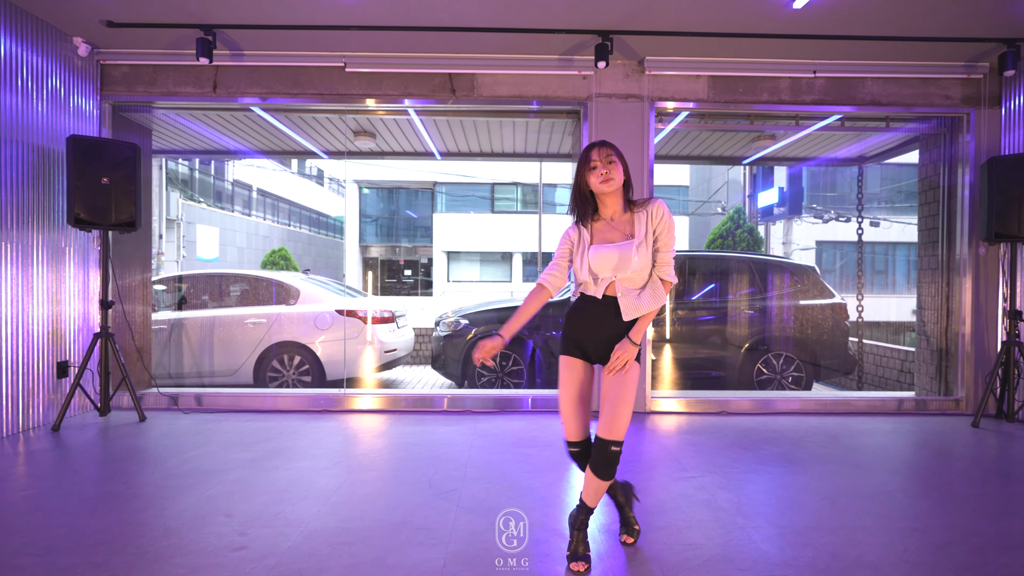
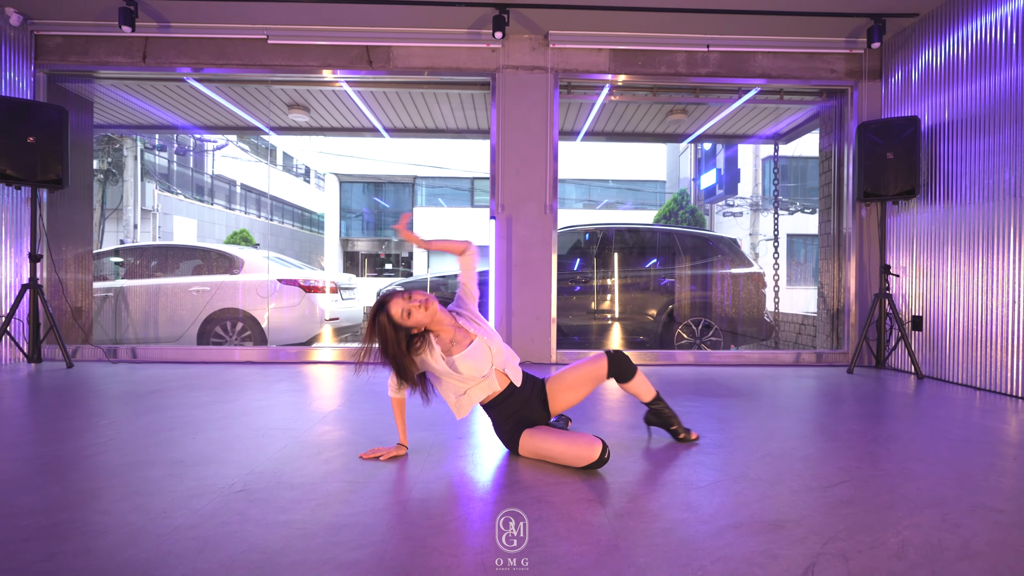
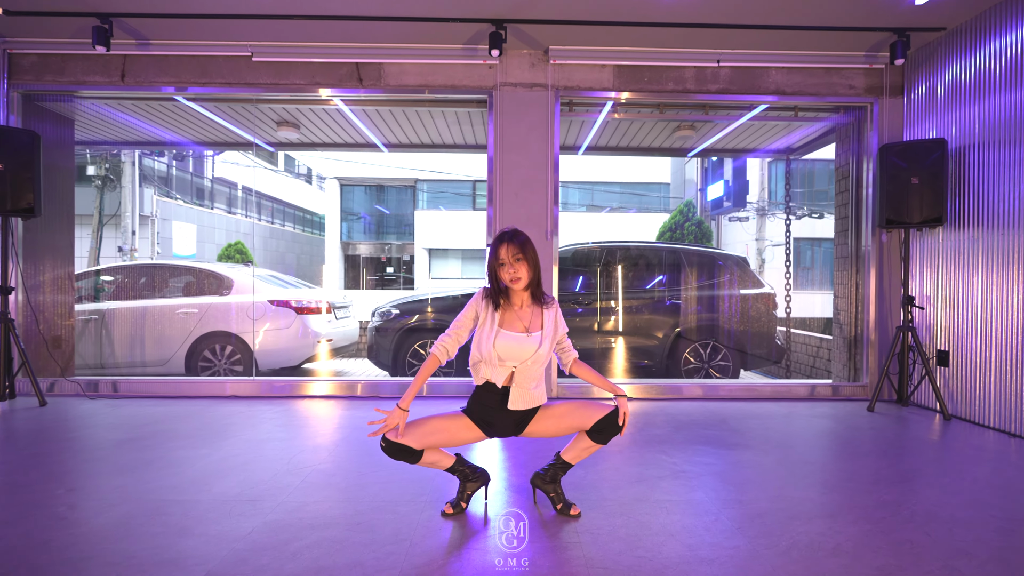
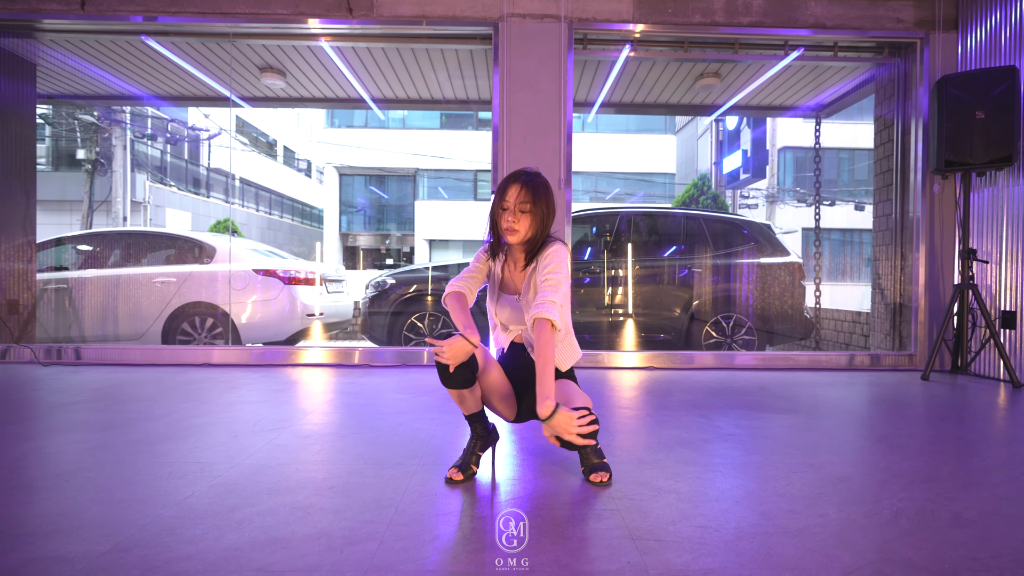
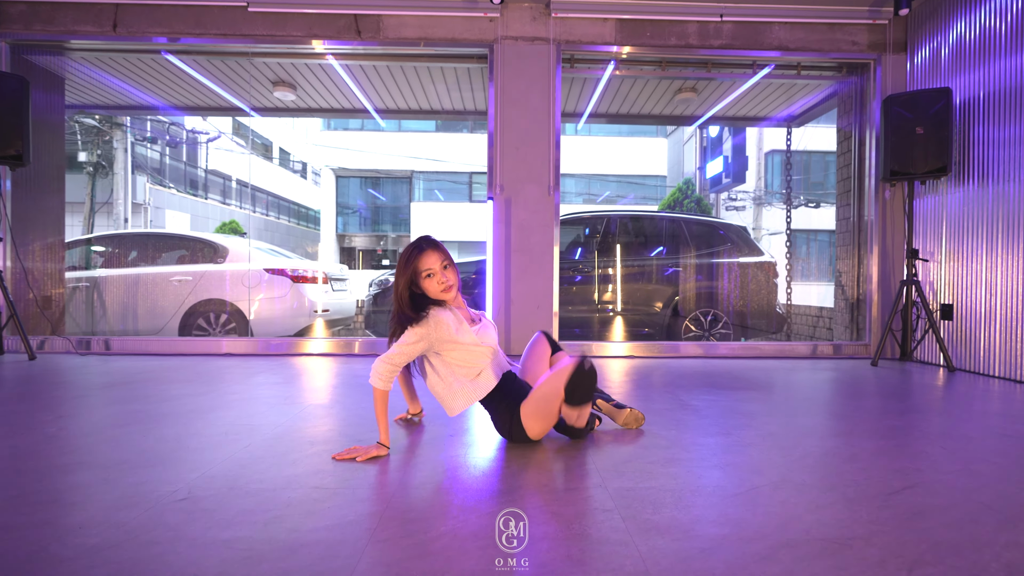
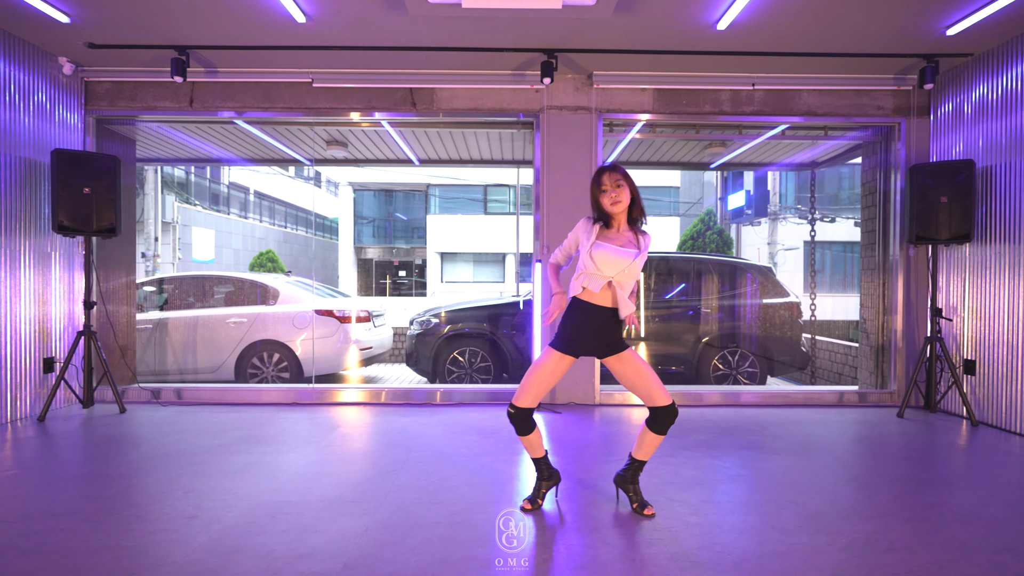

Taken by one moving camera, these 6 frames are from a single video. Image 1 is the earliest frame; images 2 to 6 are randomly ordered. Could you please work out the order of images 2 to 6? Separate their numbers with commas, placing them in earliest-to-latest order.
6, 3, 4, 2, 5
